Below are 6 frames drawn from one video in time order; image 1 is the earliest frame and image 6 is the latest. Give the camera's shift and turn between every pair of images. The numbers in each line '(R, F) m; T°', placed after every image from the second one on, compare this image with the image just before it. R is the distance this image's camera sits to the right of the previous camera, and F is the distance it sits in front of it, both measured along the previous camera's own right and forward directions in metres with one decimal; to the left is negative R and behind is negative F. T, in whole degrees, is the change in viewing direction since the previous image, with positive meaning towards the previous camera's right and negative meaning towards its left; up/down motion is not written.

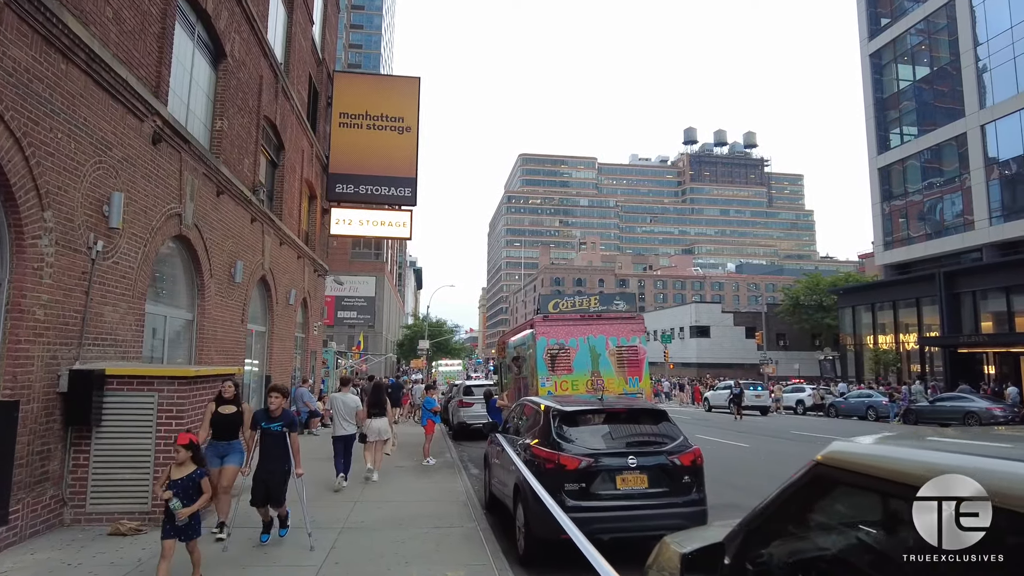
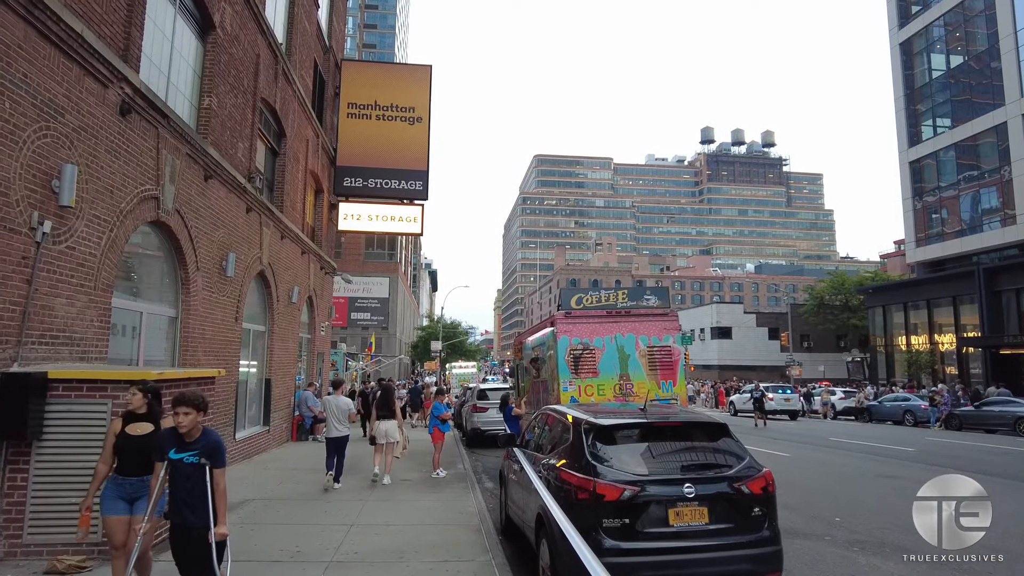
(0.0, +1.2) m; -1°
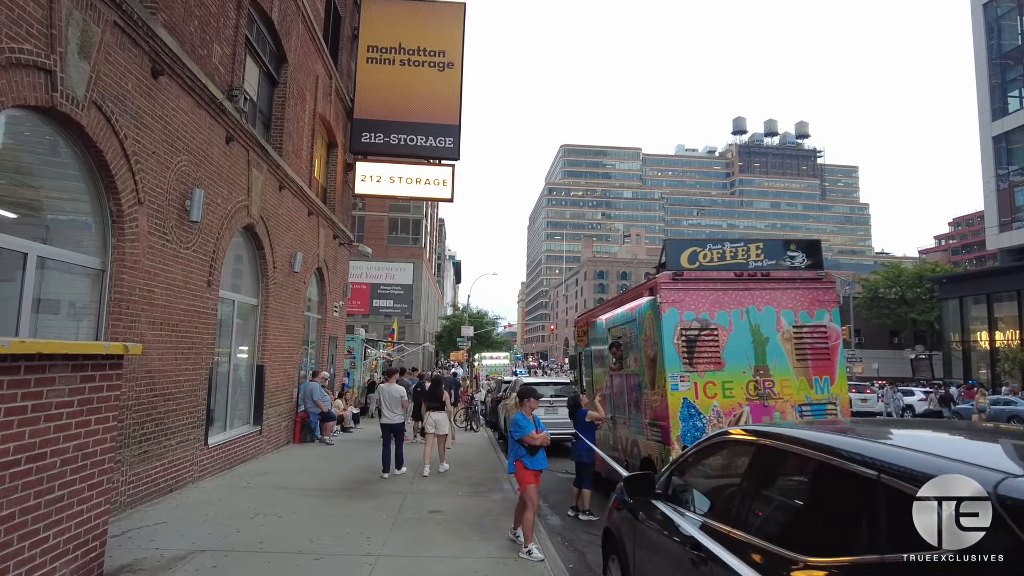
(-0.6, +3.2) m; -2°
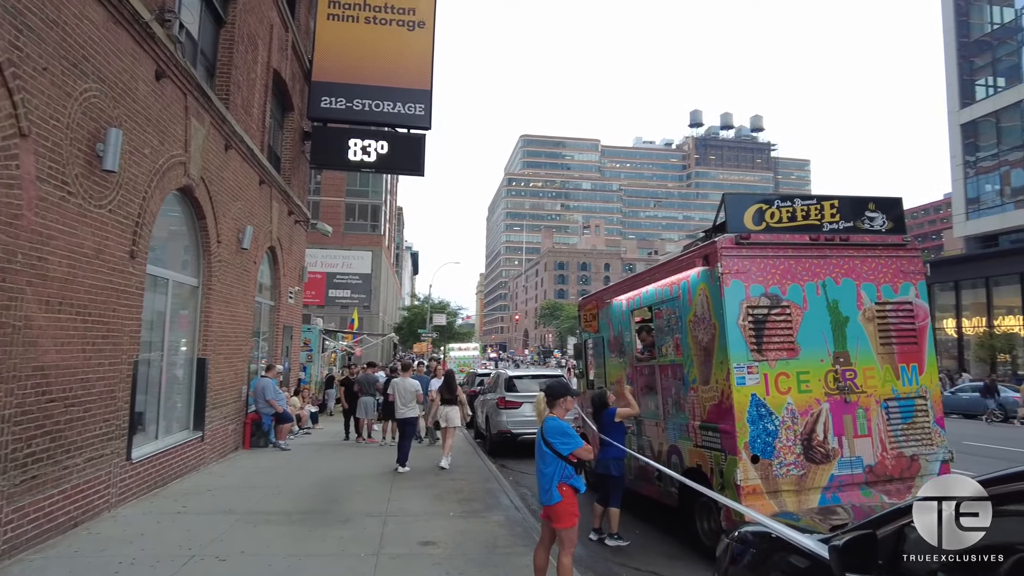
(-0.5, +1.6) m; +4°
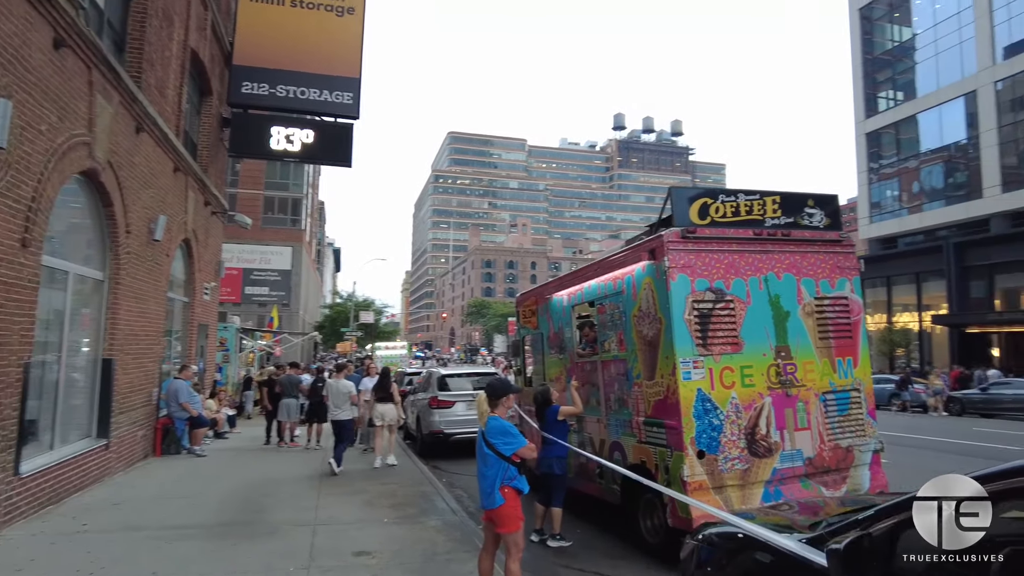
(-0.1, +0.3) m; +7°
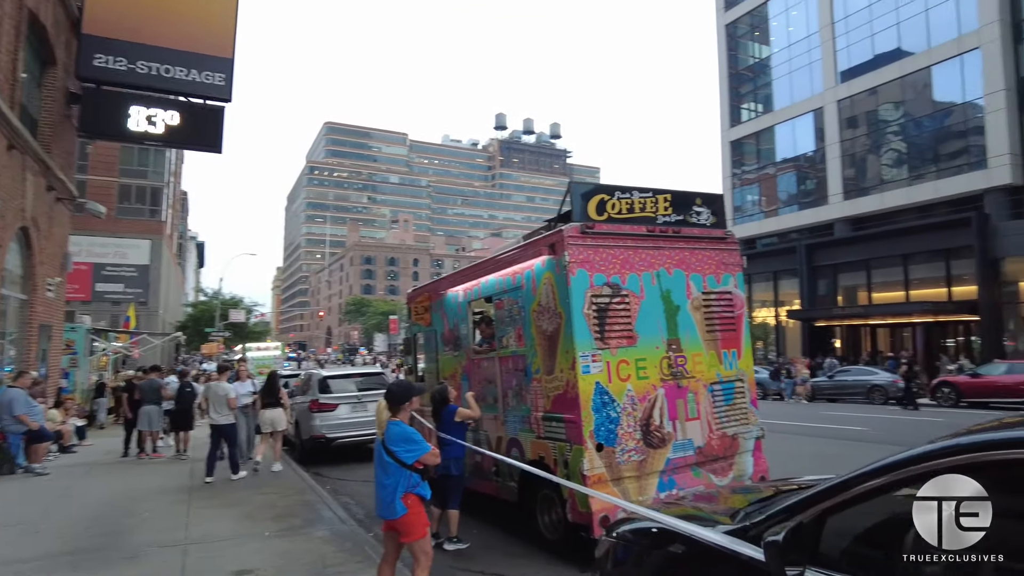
(-0.1, +0.2) m; +10°
